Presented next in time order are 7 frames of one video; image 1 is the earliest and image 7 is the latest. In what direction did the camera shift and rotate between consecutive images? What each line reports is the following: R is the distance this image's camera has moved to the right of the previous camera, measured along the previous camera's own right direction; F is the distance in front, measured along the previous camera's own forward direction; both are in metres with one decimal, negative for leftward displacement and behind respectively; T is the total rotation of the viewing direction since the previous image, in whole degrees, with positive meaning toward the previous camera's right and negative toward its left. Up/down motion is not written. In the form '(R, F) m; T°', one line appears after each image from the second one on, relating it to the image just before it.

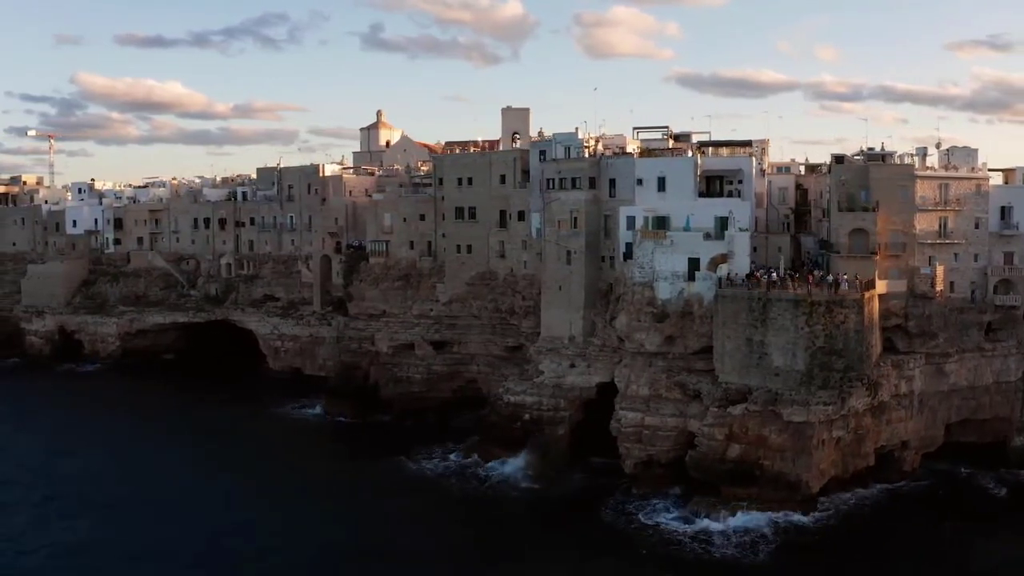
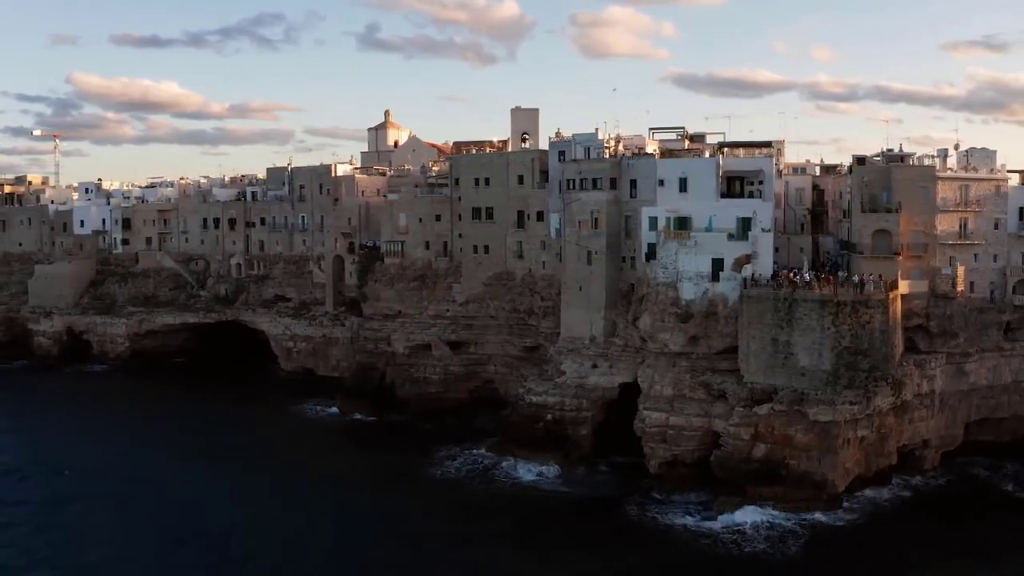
(-1.0, 0.0) m; 0°
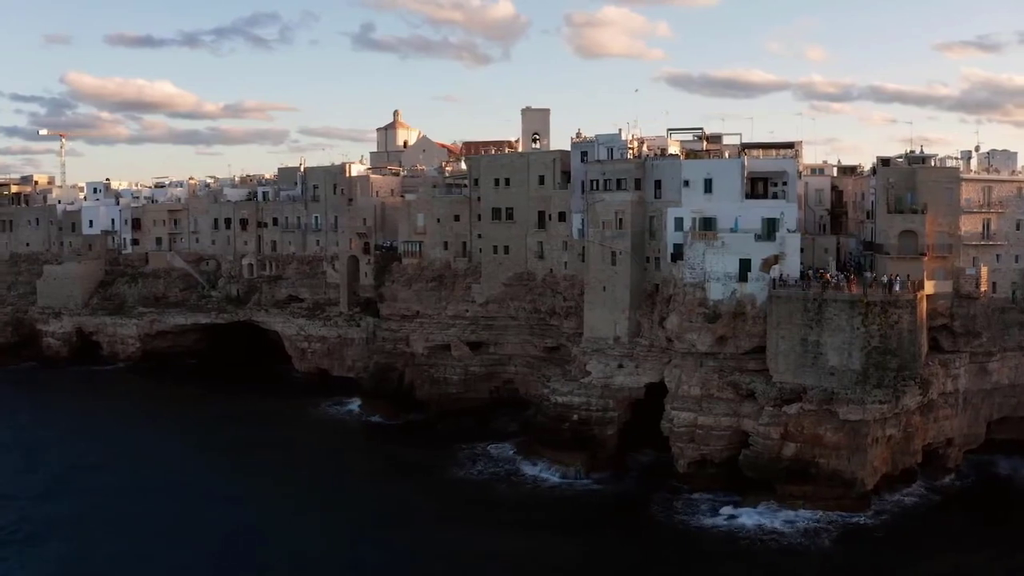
(-1.2, 0.0) m; 0°
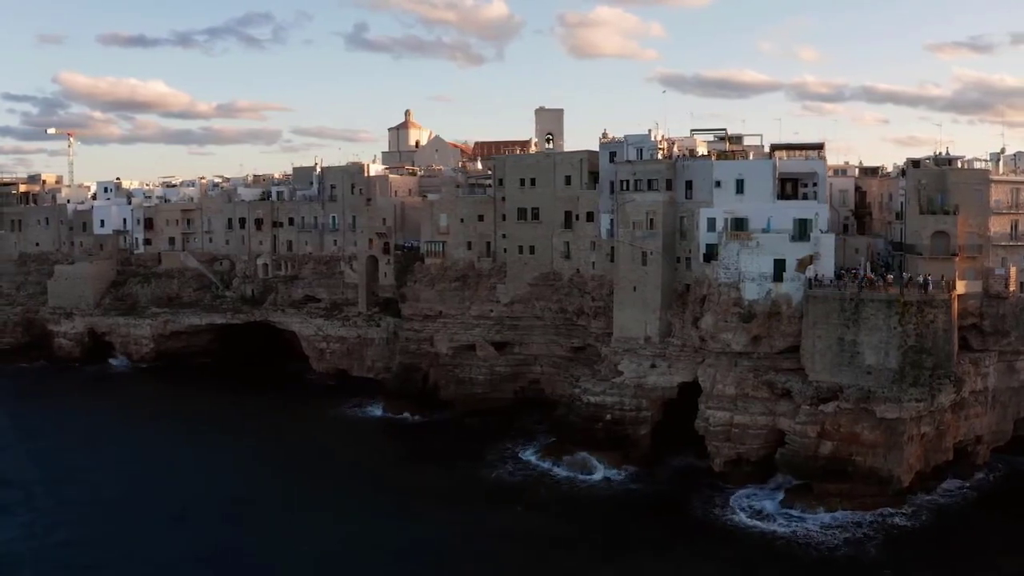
(-1.6, -0.1) m; 0°
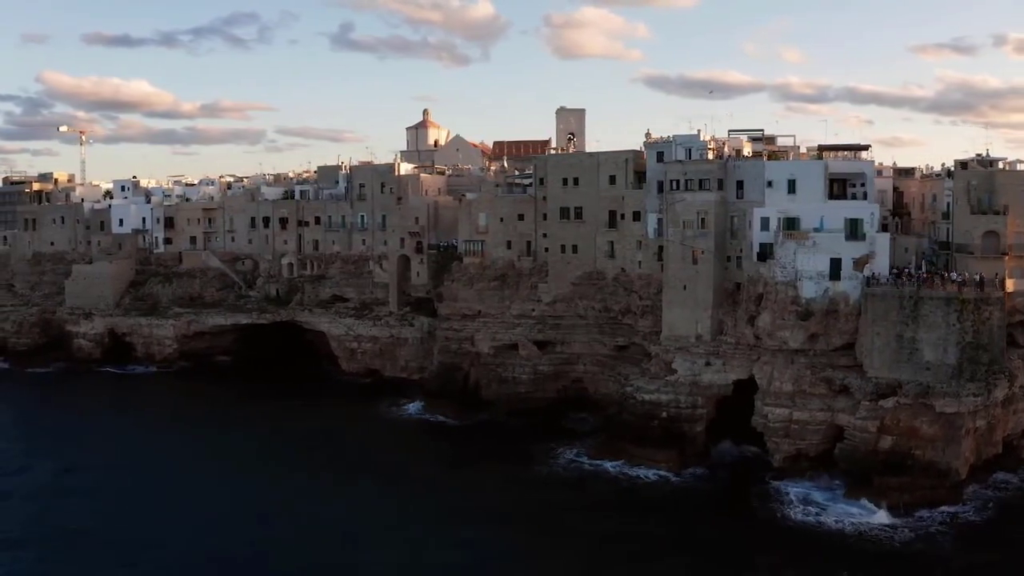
(-2.8, -0.2) m; +1°
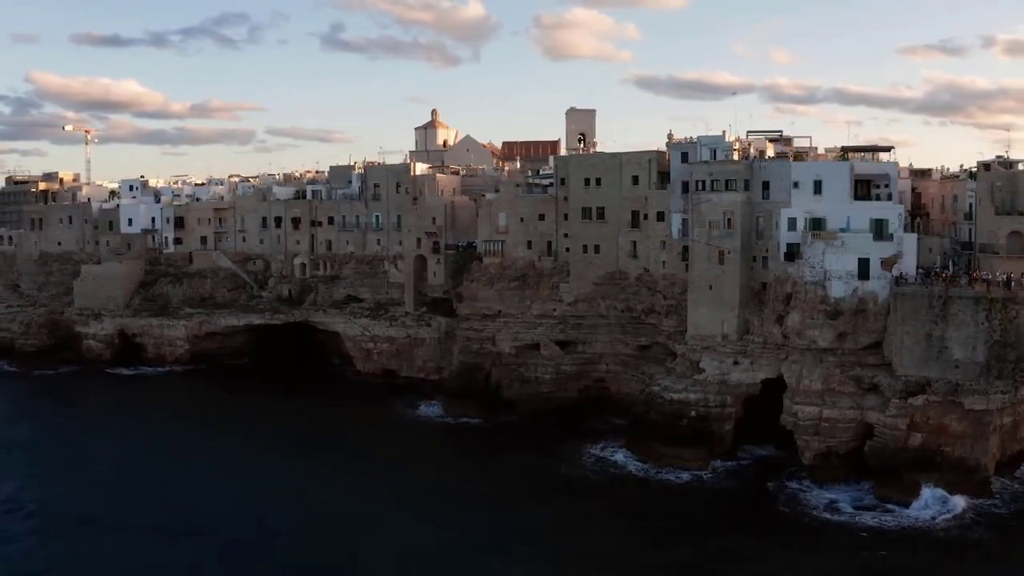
(-1.6, -0.2) m; +1°
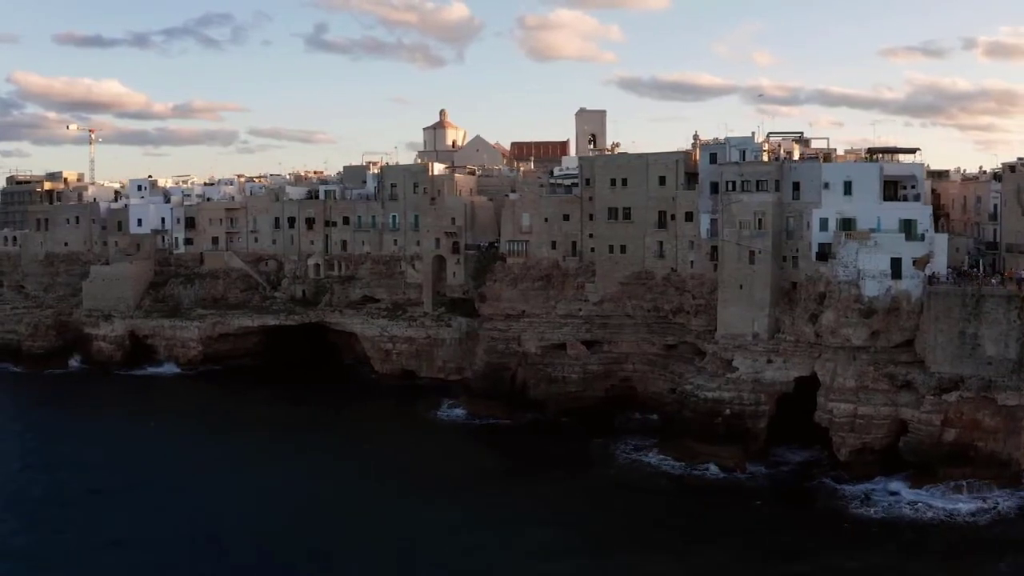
(-2.1, -0.3) m; +1°
